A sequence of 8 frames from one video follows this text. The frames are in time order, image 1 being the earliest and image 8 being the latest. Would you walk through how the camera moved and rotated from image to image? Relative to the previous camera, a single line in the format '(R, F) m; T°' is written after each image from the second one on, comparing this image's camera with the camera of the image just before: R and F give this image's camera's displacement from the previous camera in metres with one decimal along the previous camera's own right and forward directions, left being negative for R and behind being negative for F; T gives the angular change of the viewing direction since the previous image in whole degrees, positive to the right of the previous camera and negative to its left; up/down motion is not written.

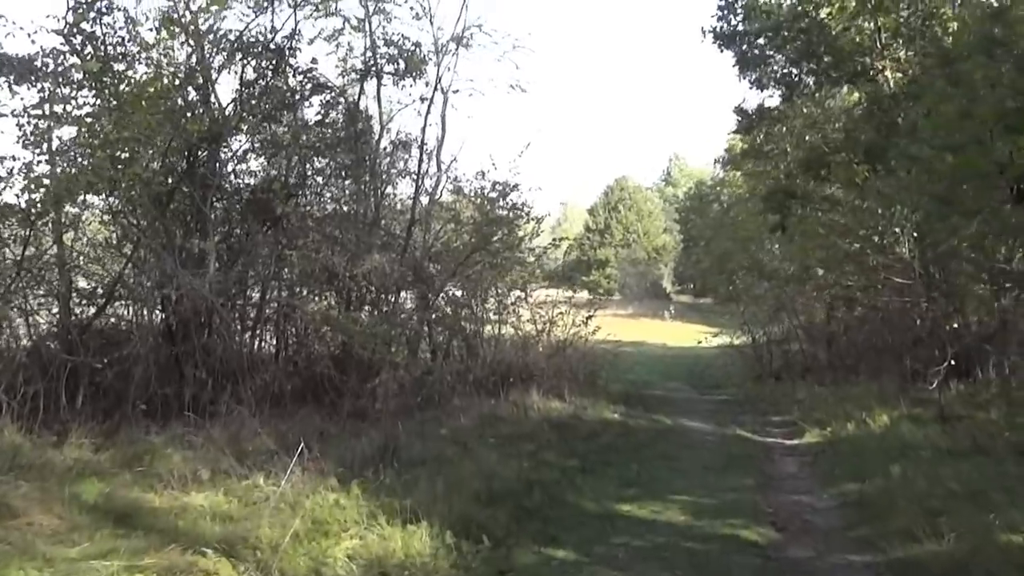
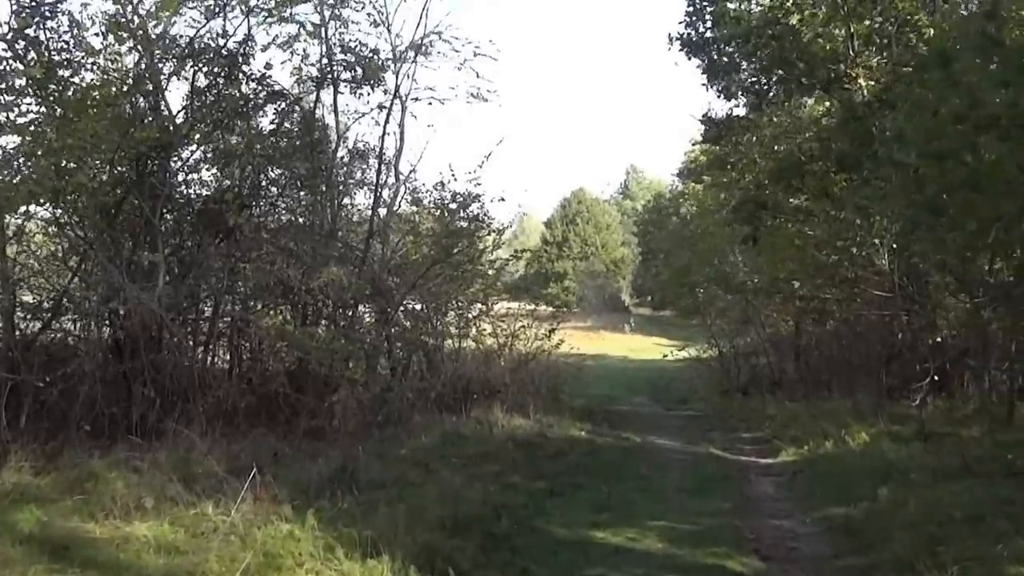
(0.0, +0.5) m; +2°
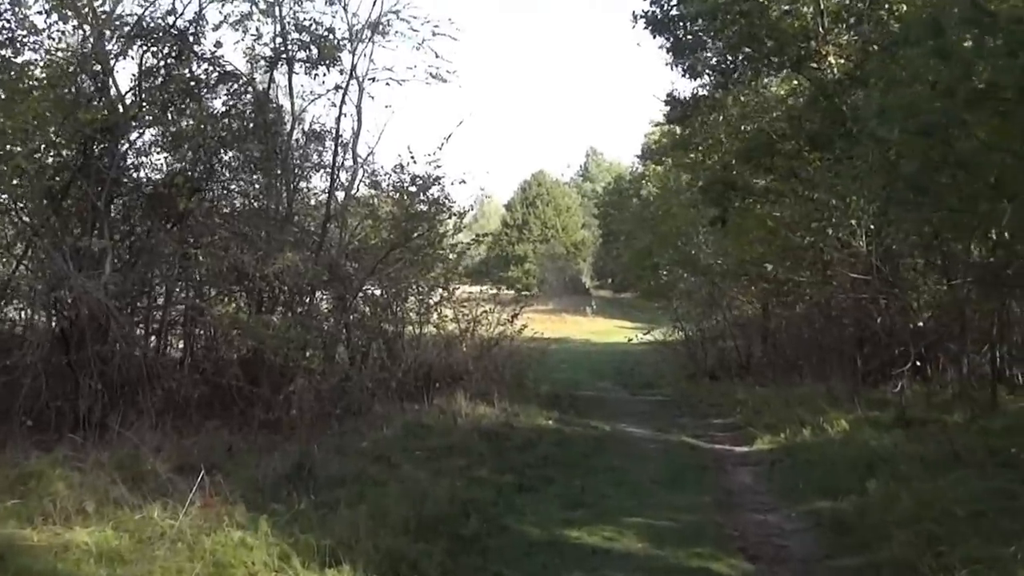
(0.0, +0.5) m; +2°
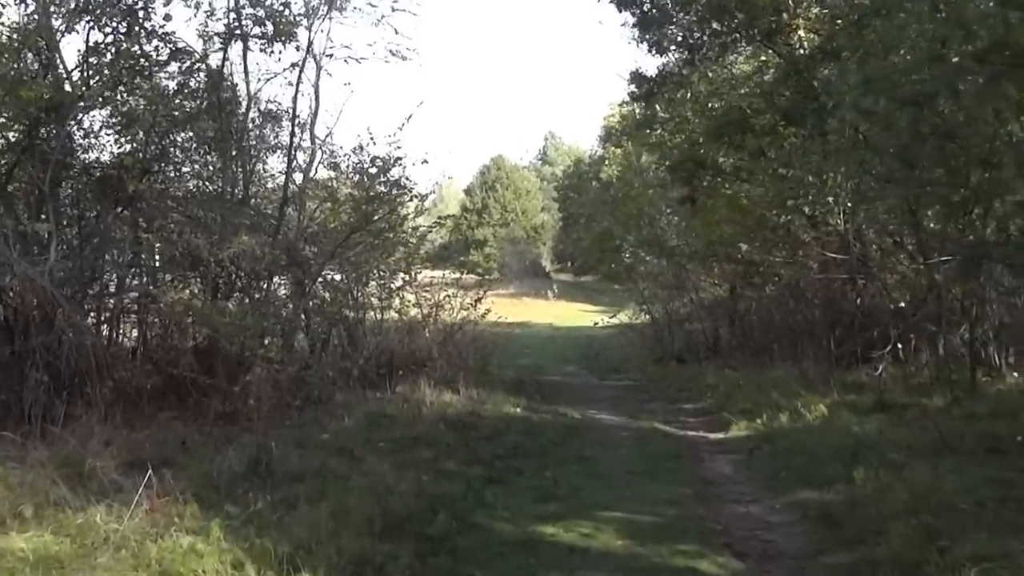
(0.0, +0.5) m; +2°
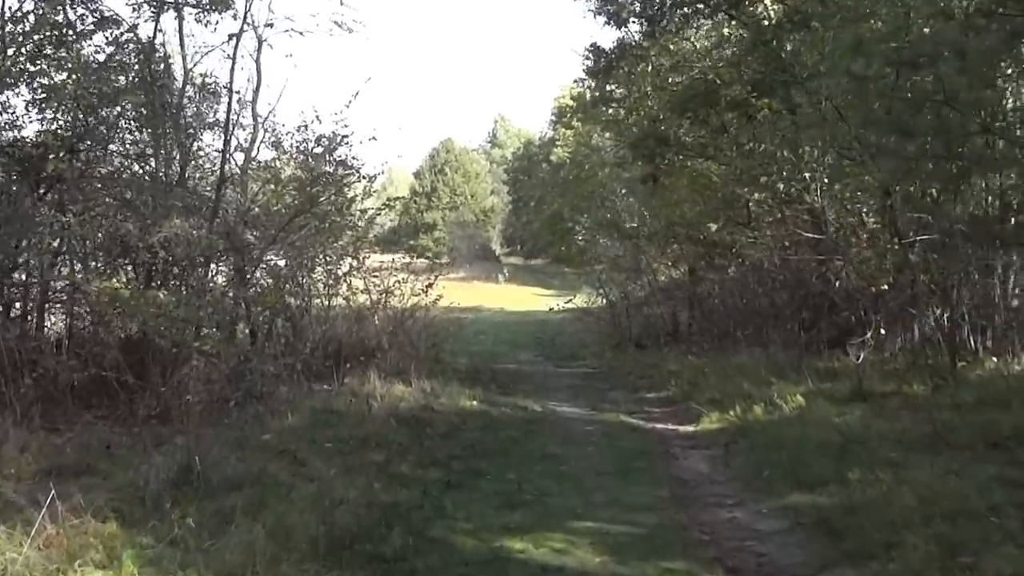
(-0.1, +0.8) m; +2°
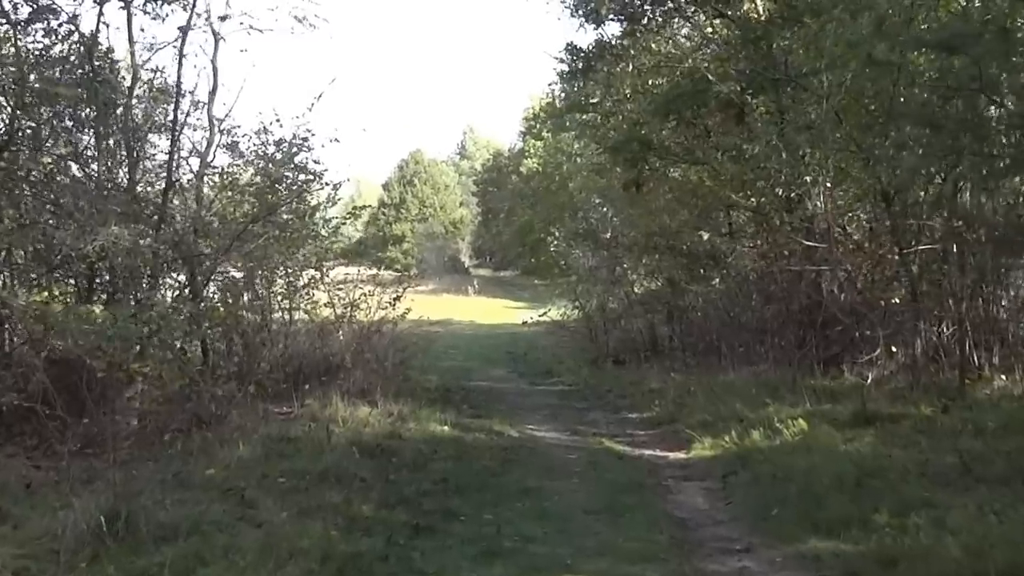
(0.0, +0.9) m; +1°
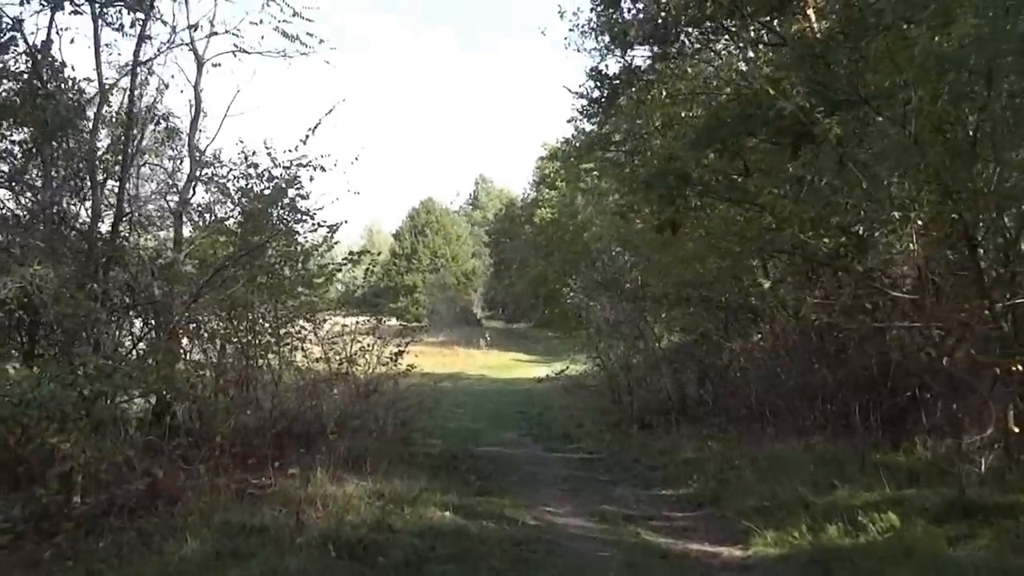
(0.0, +1.8) m; -1°
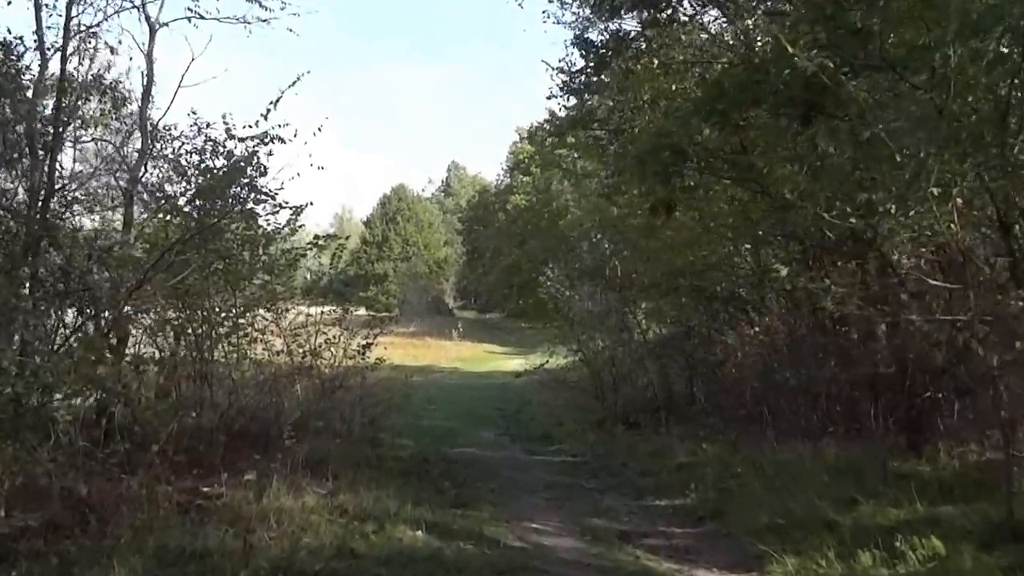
(-0.1, +1.1) m; +1°
